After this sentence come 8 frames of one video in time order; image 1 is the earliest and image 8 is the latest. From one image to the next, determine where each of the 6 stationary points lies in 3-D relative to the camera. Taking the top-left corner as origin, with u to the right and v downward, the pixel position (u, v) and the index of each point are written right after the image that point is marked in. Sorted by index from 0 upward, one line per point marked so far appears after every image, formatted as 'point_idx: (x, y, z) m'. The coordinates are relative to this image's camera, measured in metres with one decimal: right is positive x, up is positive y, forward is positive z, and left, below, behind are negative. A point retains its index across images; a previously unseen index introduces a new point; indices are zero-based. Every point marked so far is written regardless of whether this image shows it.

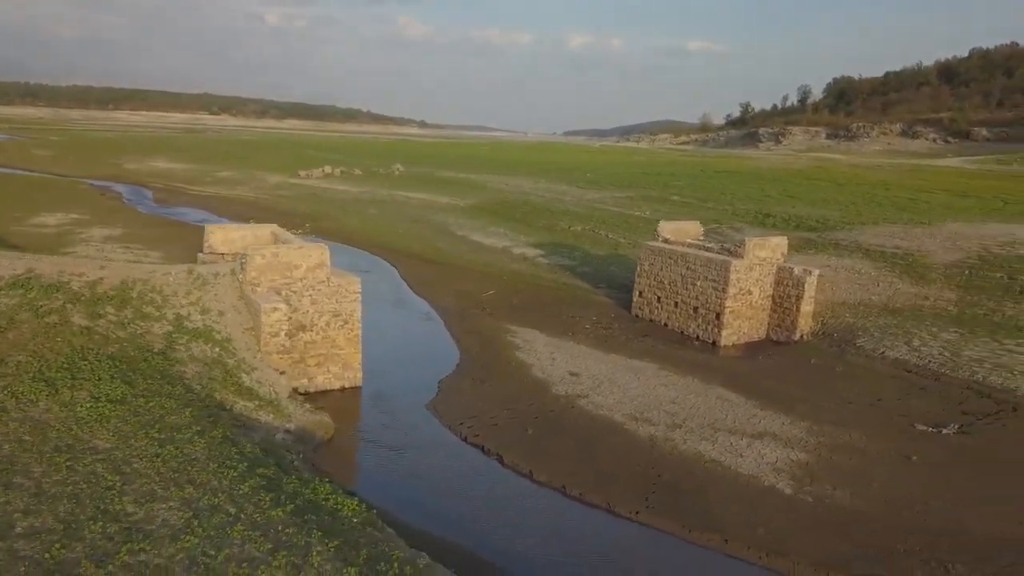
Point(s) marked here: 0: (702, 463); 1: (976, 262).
0: (+2.3, -2.2, +10.2) m
1: (+10.6, +0.6, +18.7) m
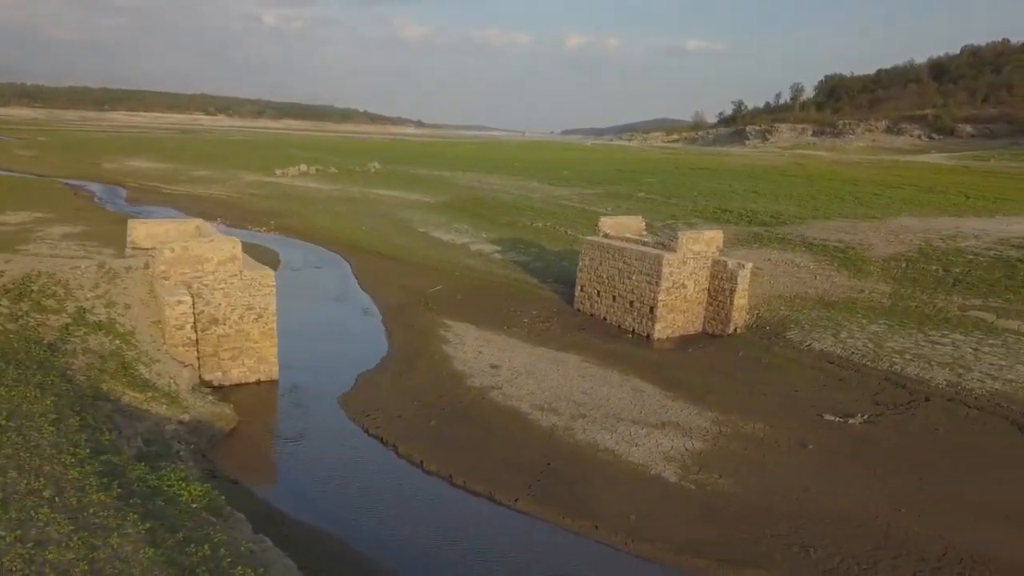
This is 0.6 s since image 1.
0: (+1.0, -2.1, +10.3) m
1: (+9.2, +0.8, +18.8) m
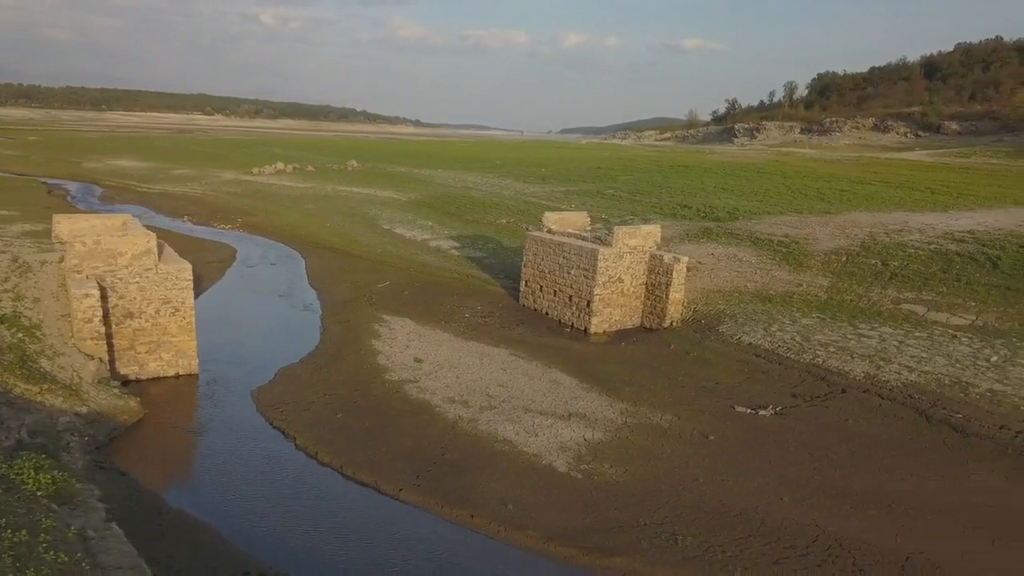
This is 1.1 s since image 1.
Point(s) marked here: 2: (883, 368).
0: (-0.3, -1.9, +10.3) m
1: (+7.9, +0.9, +18.9) m
2: (+6.0, -1.3, +13.3) m
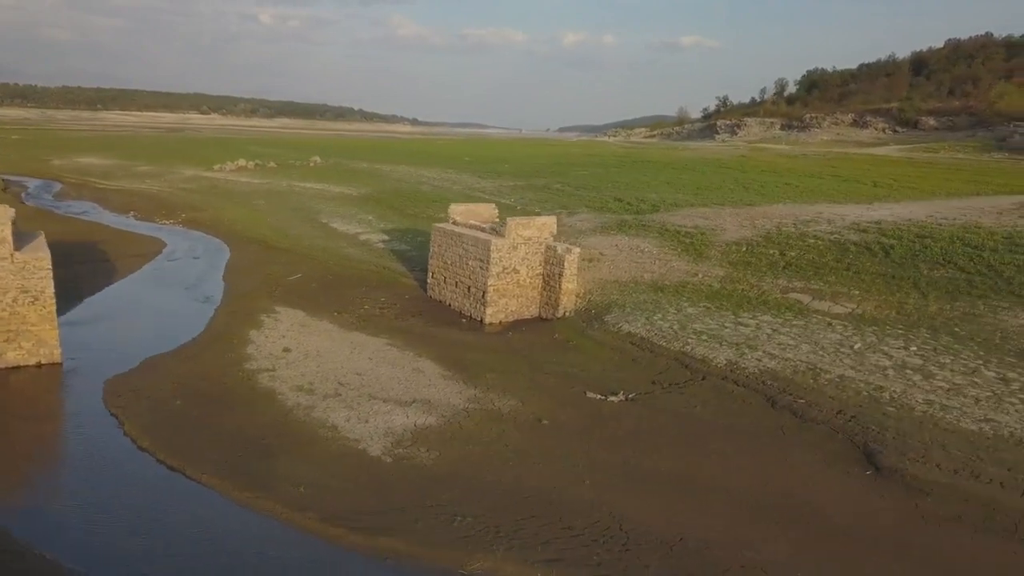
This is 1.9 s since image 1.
0: (-2.5, -1.8, +10.3) m
1: (+5.7, +1.1, +18.9) m
2: (+3.8, -1.1, +13.3) m
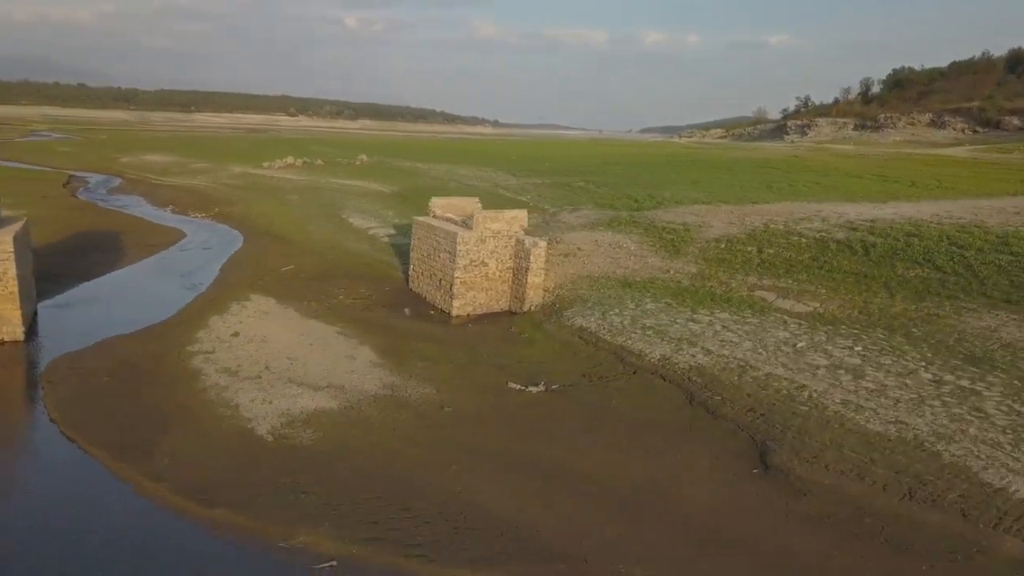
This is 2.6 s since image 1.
0: (-3.8, -1.6, +10.6) m
1: (+5.2, +1.2, +18.4) m
2: (+2.7, -1.0, +13.0) m
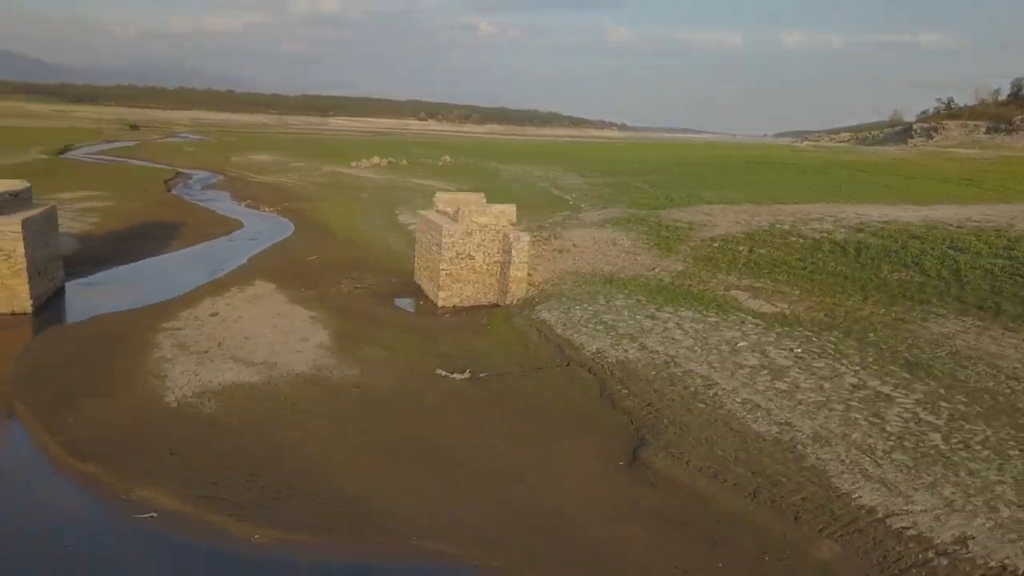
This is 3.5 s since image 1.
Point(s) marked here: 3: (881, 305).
0: (-5.1, -1.3, +11.5) m
1: (+5.0, +1.1, +17.9) m
2: (+1.7, -0.9, +12.9) m
3: (+6.1, -0.3, +13.4) m
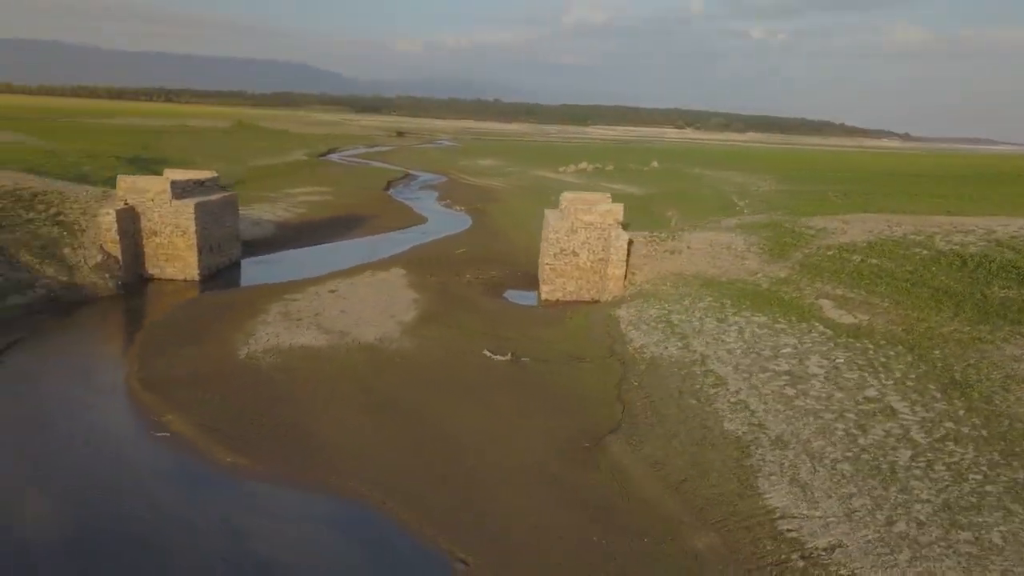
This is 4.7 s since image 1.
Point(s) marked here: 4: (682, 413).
0: (-4.5, -0.8, +13.7) m
1: (+7.2, +0.9, +16.7) m
2: (+2.5, -0.9, +13.0) m
3: (+6.8, -0.5, +12.2) m
4: (+2.1, -1.5, +10.0) m
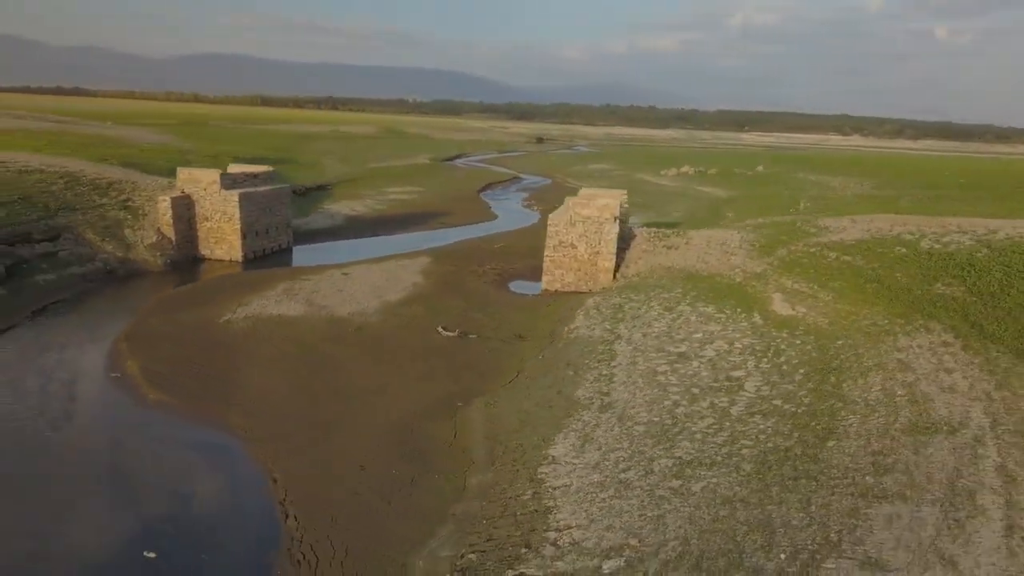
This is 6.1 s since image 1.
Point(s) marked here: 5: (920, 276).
0: (-5.2, -0.3, +15.7) m
1: (+6.9, +0.9, +16.5) m
2: (+1.5, -0.6, +13.7) m
3: (+5.6, -0.4, +12.1) m
4: (+0.6, -1.3, +10.8) m
5: (+6.8, +0.2, +13.6) m
